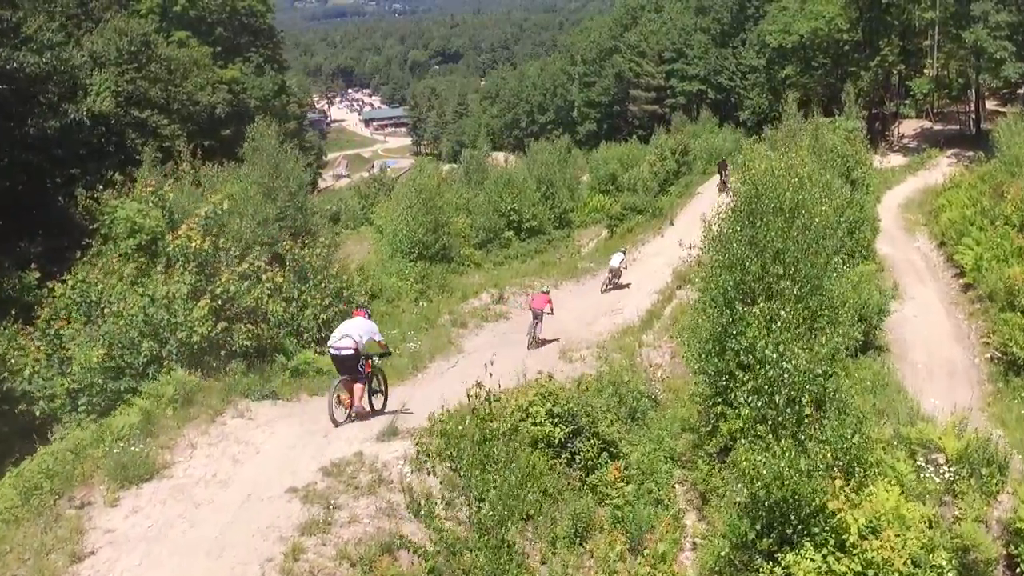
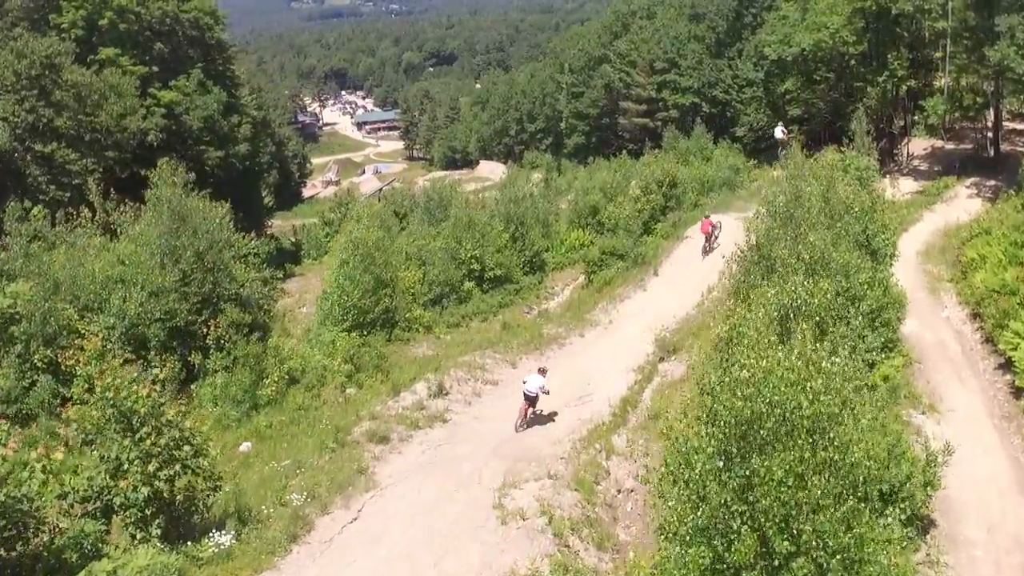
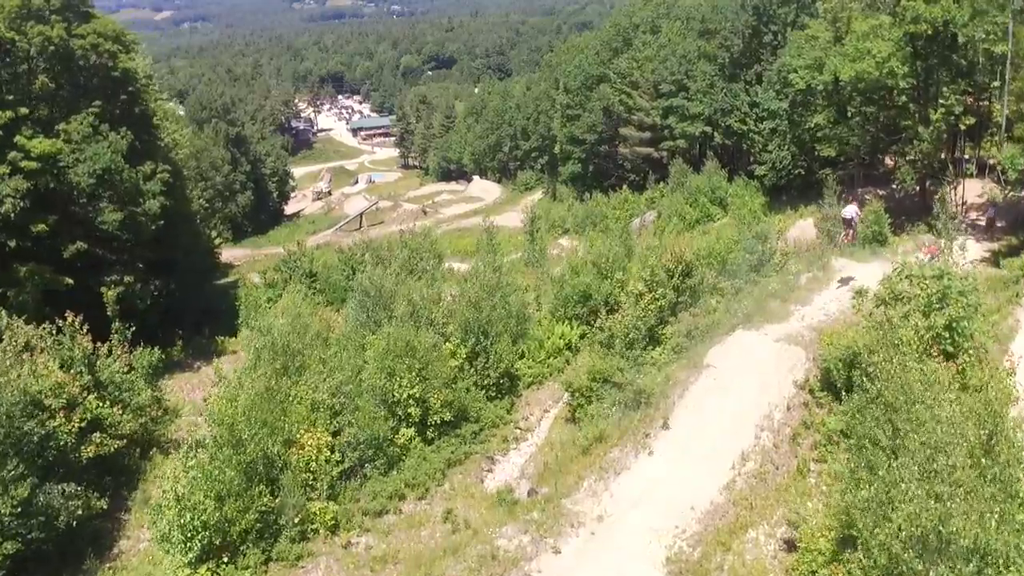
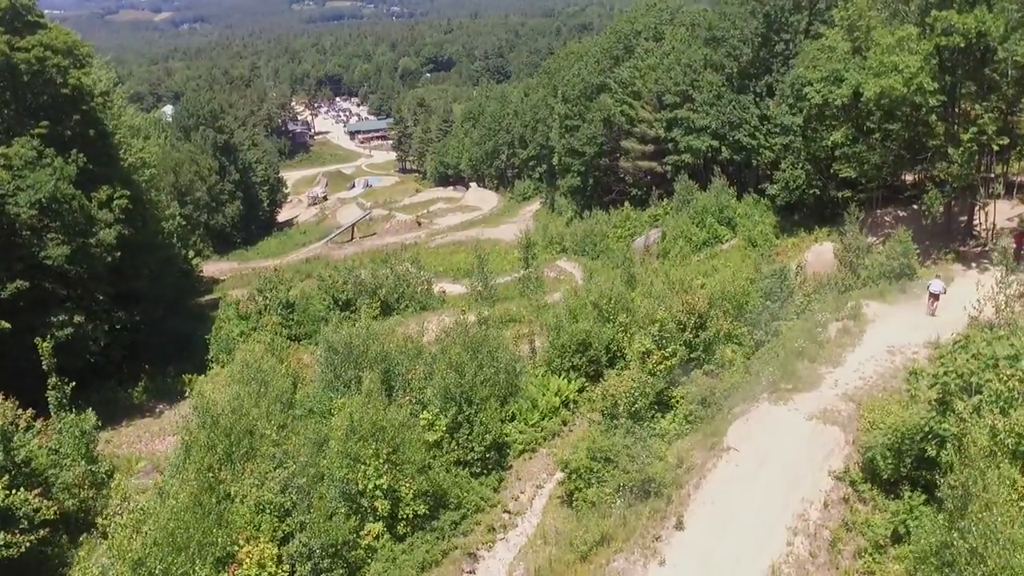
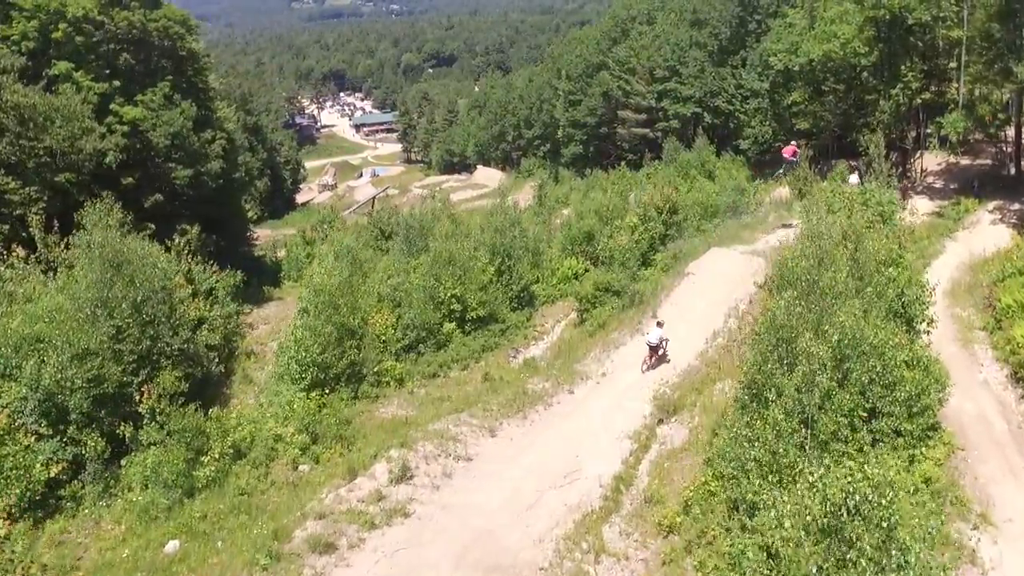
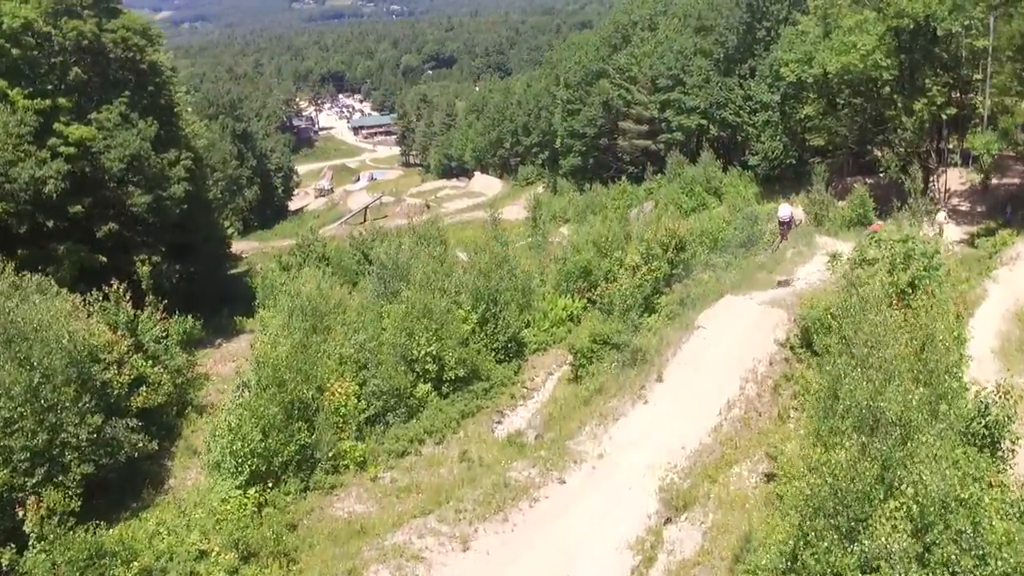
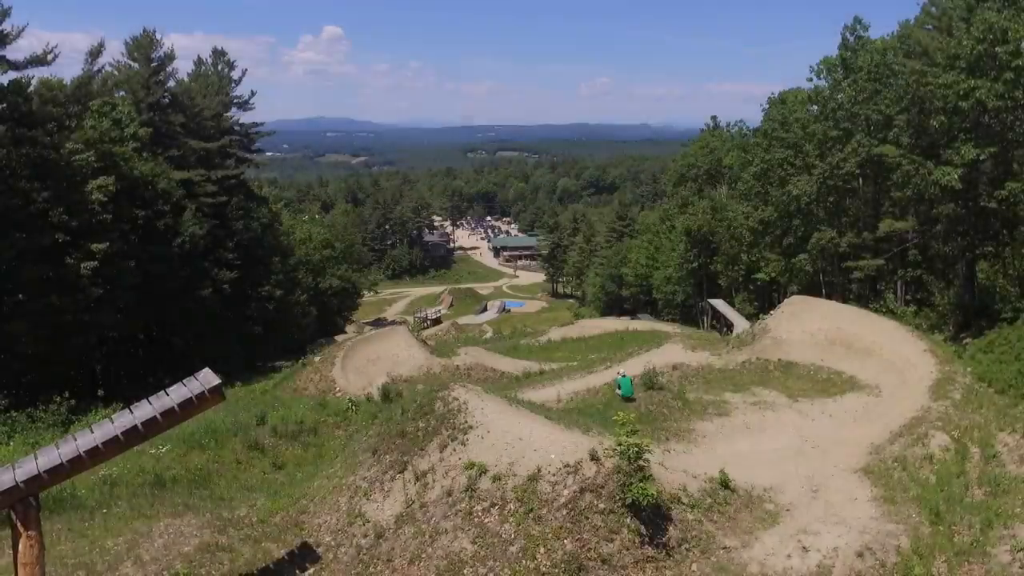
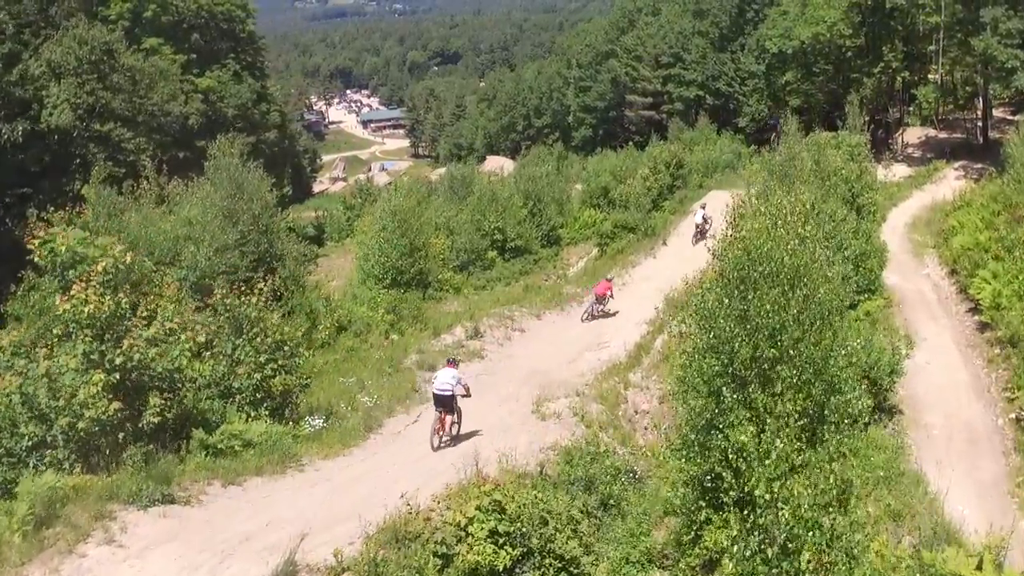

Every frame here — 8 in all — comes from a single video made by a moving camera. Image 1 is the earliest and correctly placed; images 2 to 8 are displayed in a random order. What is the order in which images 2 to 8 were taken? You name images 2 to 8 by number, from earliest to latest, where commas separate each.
8, 2, 5, 6, 3, 4, 7
